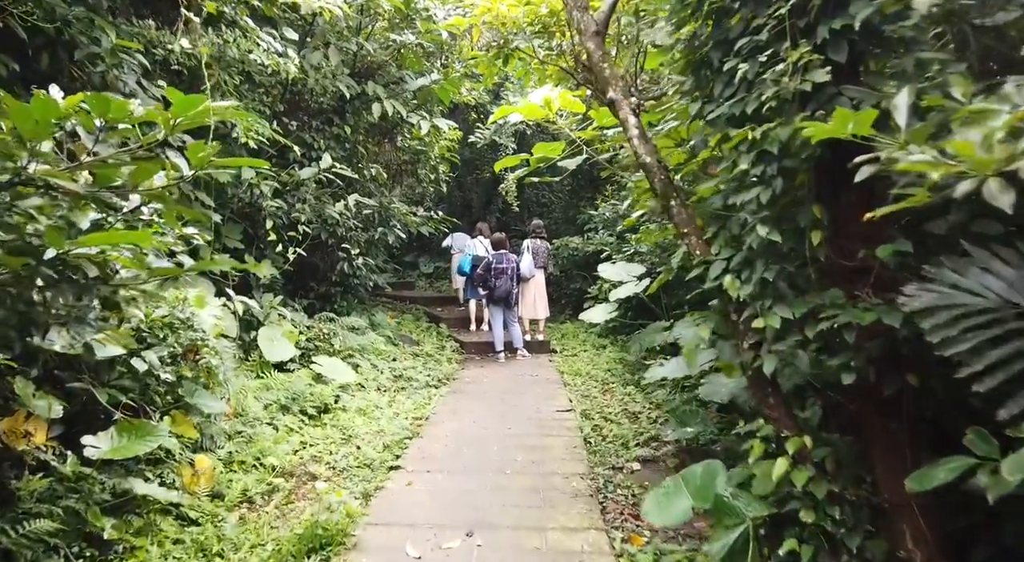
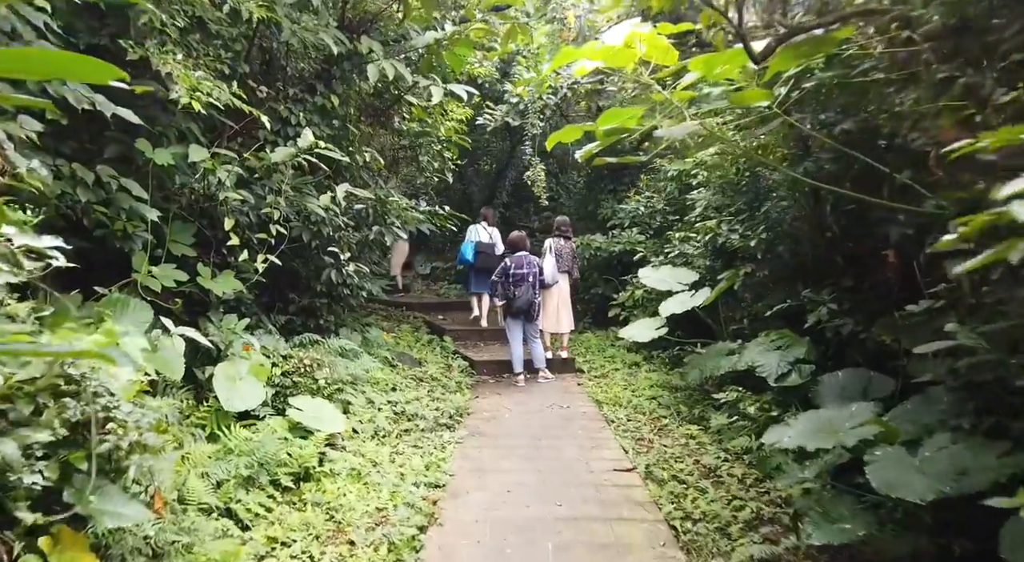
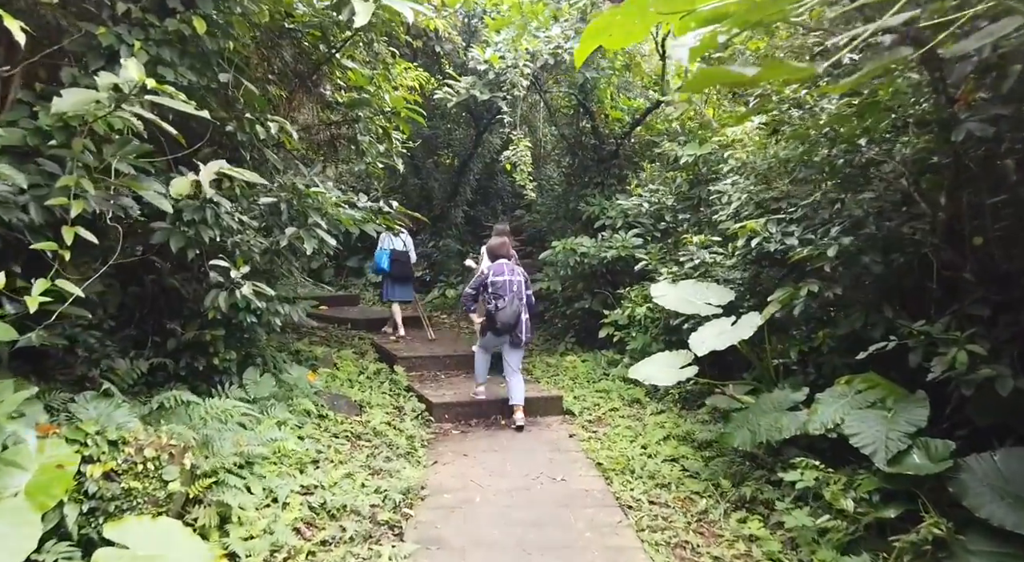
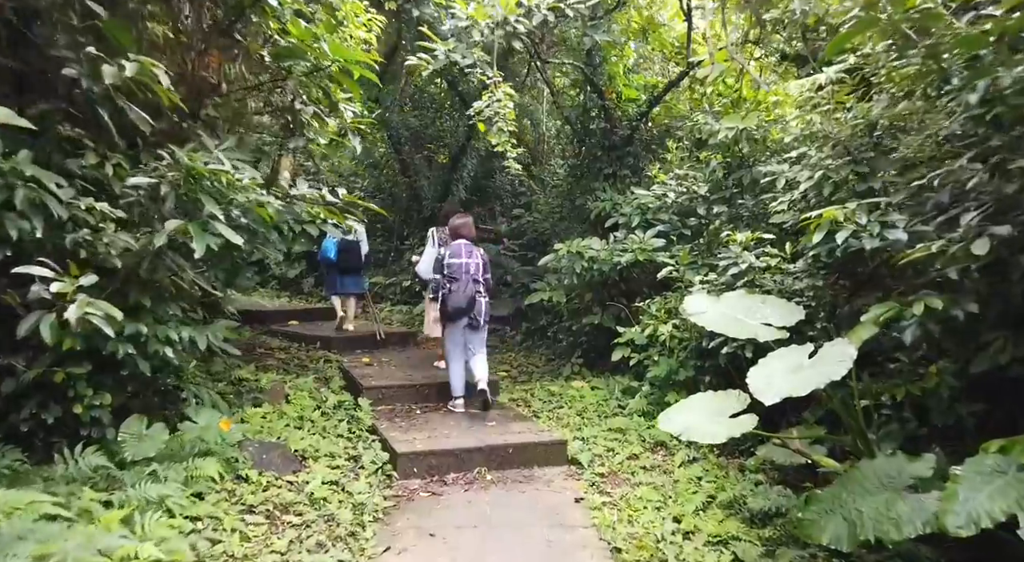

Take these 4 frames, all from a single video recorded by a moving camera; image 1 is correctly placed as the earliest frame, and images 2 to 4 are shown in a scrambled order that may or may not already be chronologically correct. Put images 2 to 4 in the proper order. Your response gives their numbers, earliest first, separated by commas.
2, 3, 4
